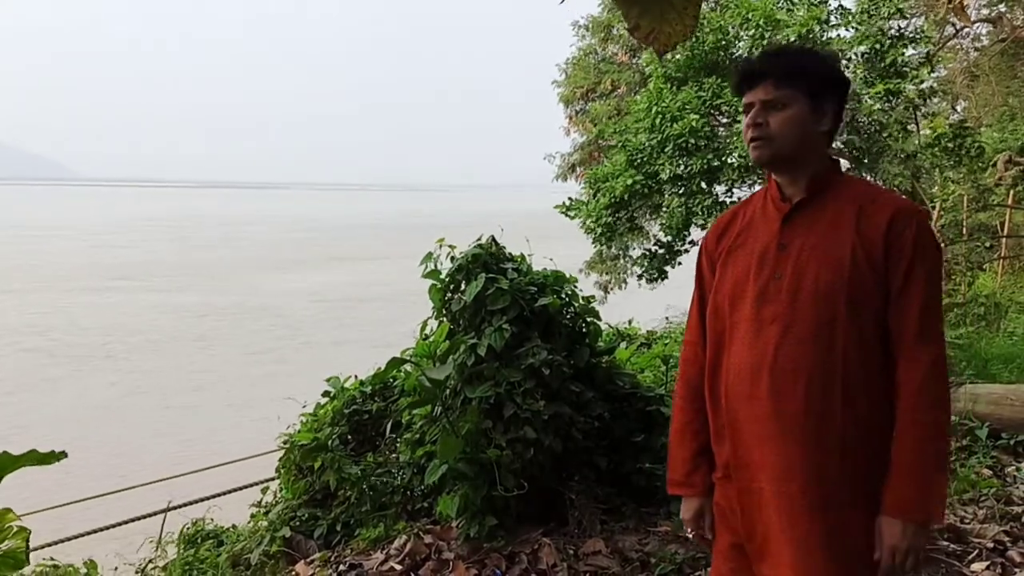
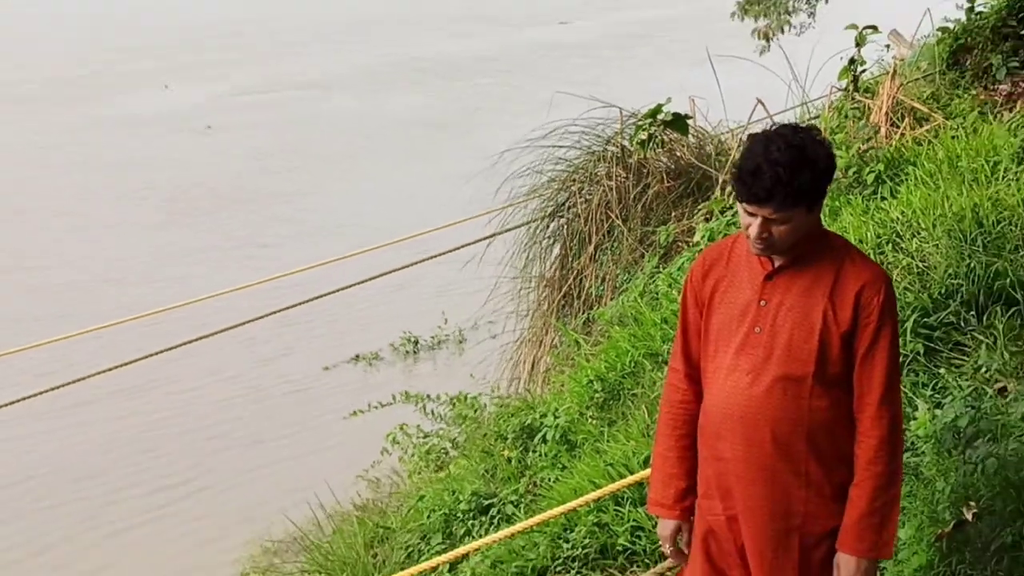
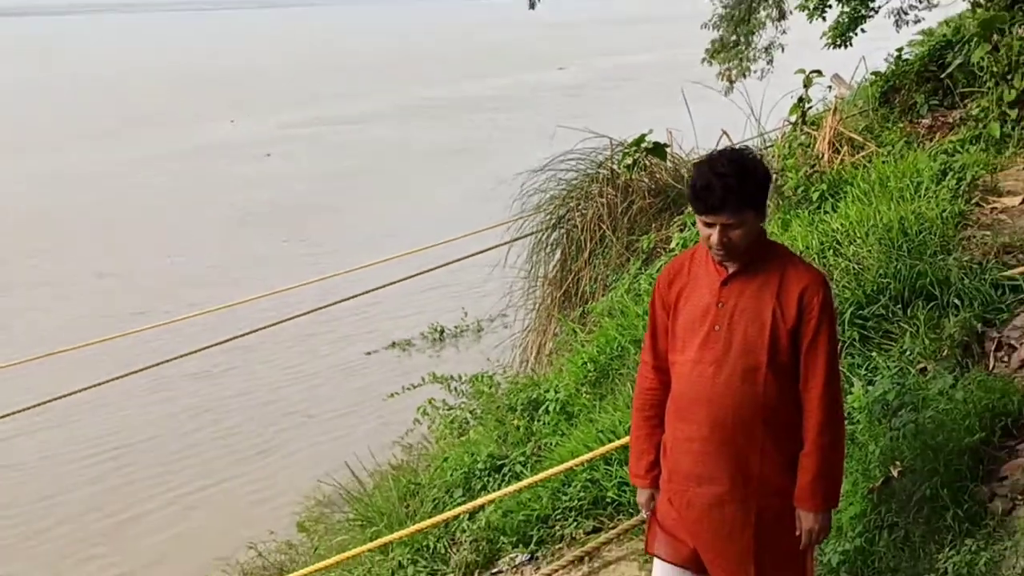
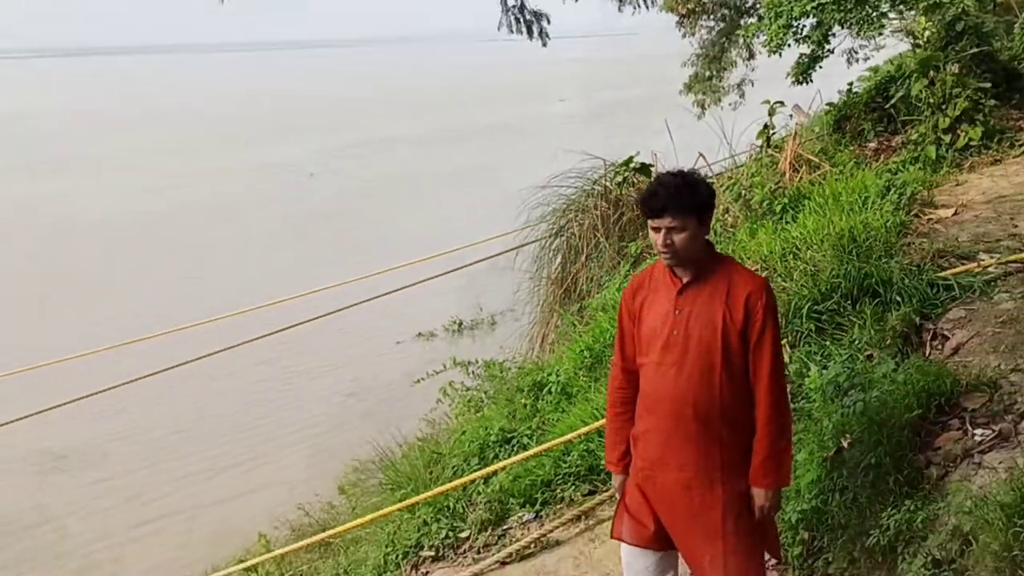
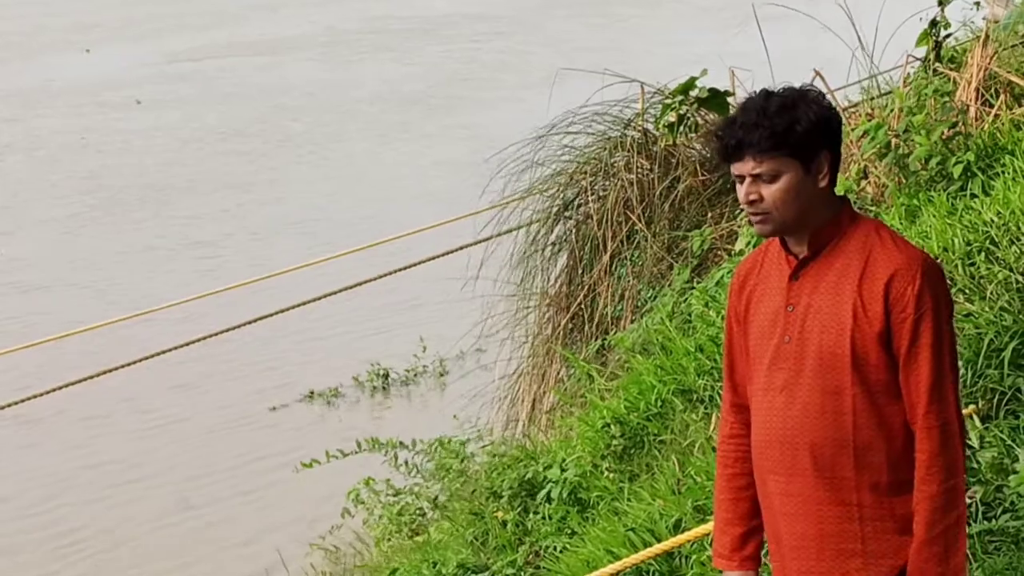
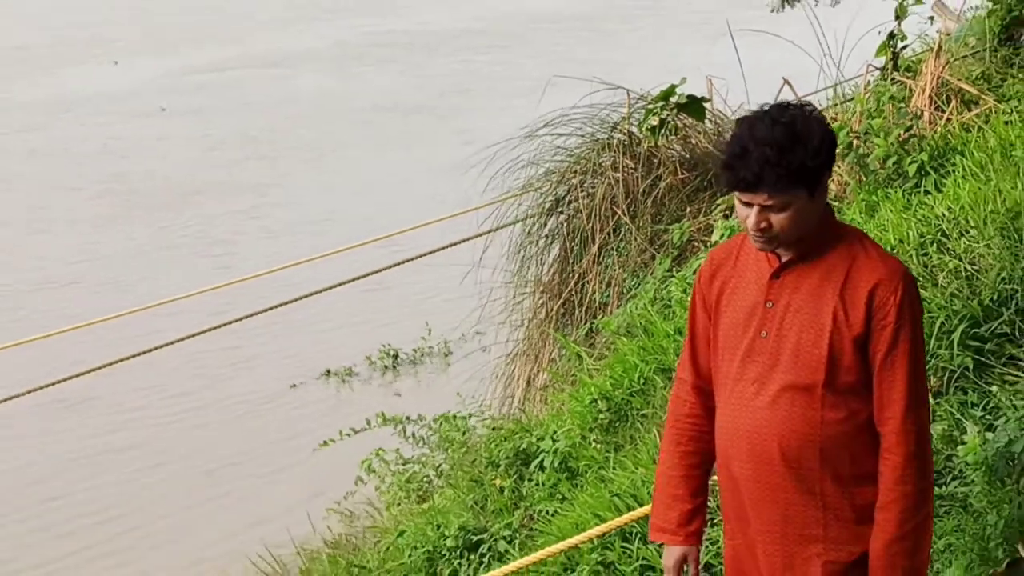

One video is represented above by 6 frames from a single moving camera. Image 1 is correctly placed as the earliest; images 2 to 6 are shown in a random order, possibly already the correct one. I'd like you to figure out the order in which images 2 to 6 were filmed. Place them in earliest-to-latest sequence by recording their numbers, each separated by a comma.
5, 6, 2, 3, 4
